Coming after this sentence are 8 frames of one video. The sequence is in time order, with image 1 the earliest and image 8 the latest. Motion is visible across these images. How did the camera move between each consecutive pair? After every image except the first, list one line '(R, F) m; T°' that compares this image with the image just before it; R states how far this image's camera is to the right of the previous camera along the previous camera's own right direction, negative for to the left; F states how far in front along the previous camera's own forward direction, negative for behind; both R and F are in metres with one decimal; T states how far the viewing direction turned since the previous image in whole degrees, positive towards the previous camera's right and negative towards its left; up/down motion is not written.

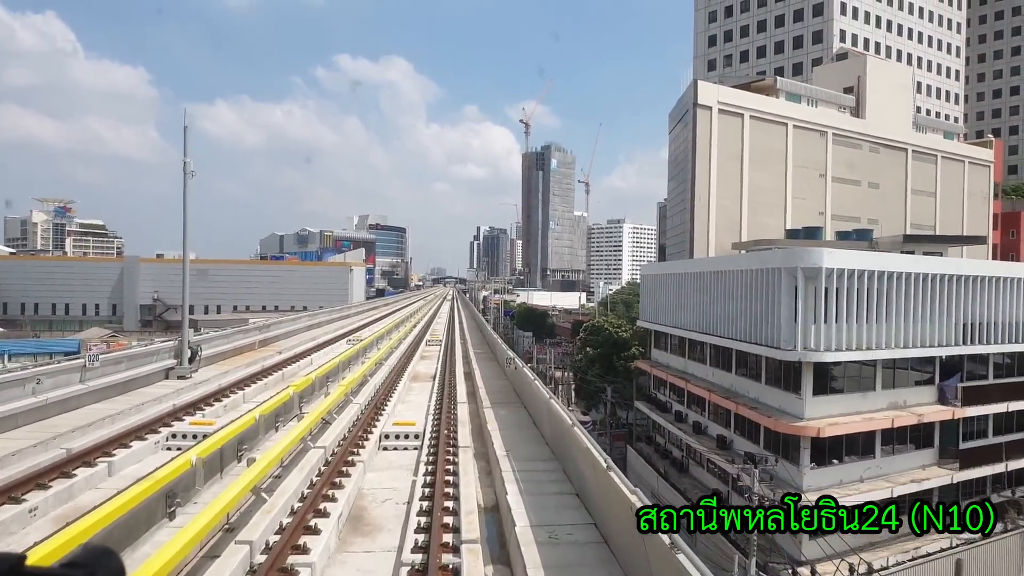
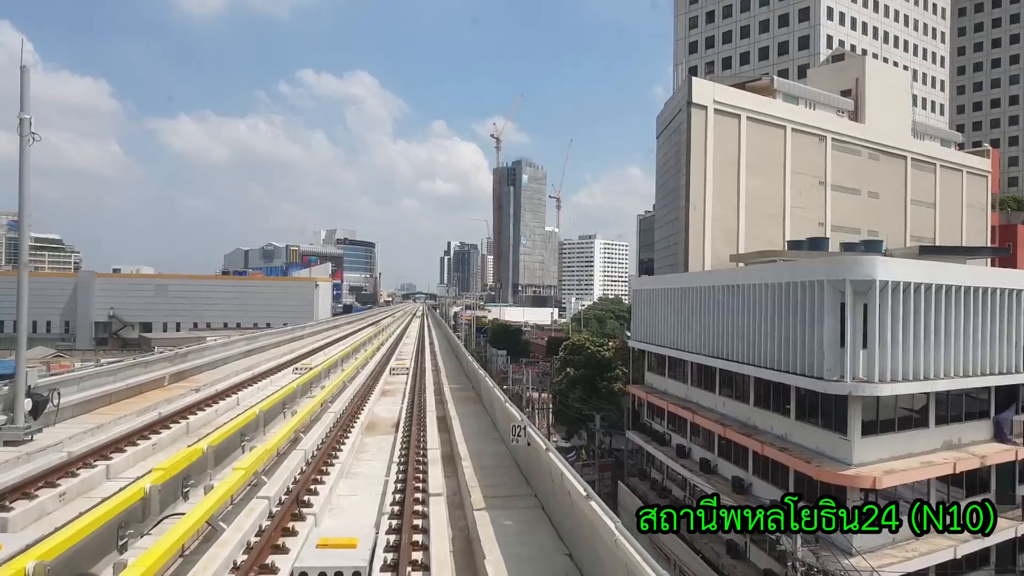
(-0.1, +1.4) m; +2°
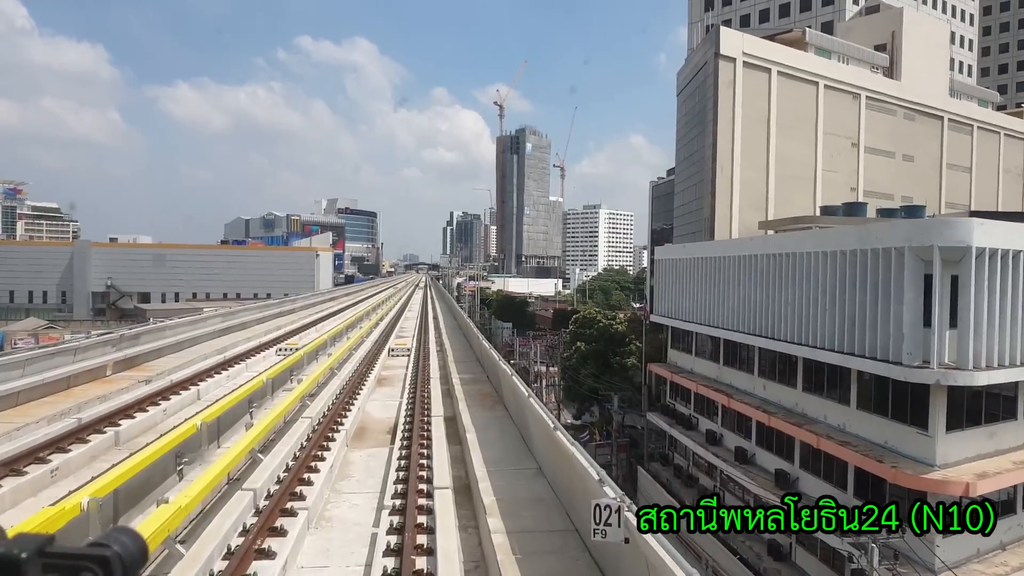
(-0.1, +1.0) m; 0°
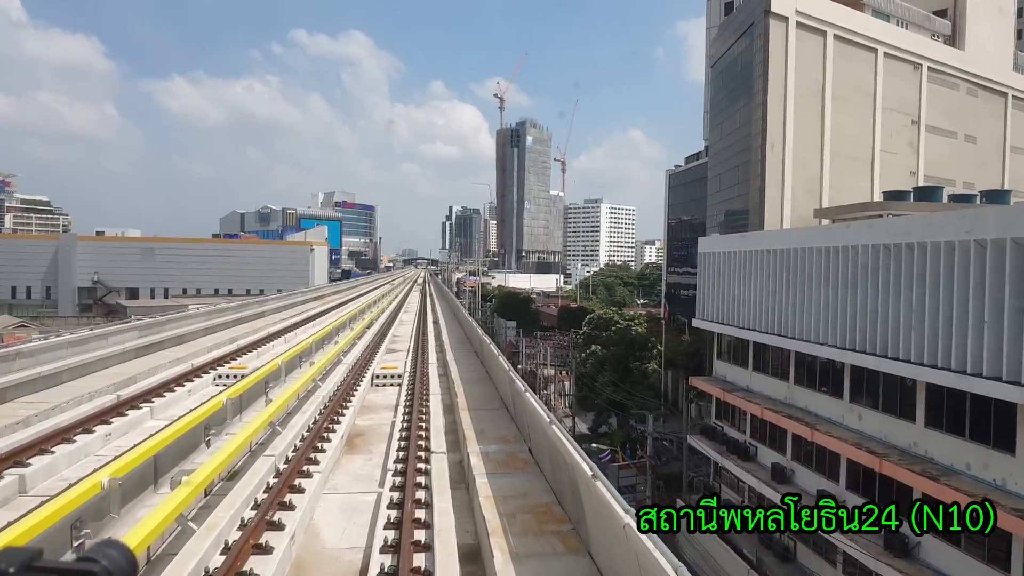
(-0.2, +1.8) m; 0°
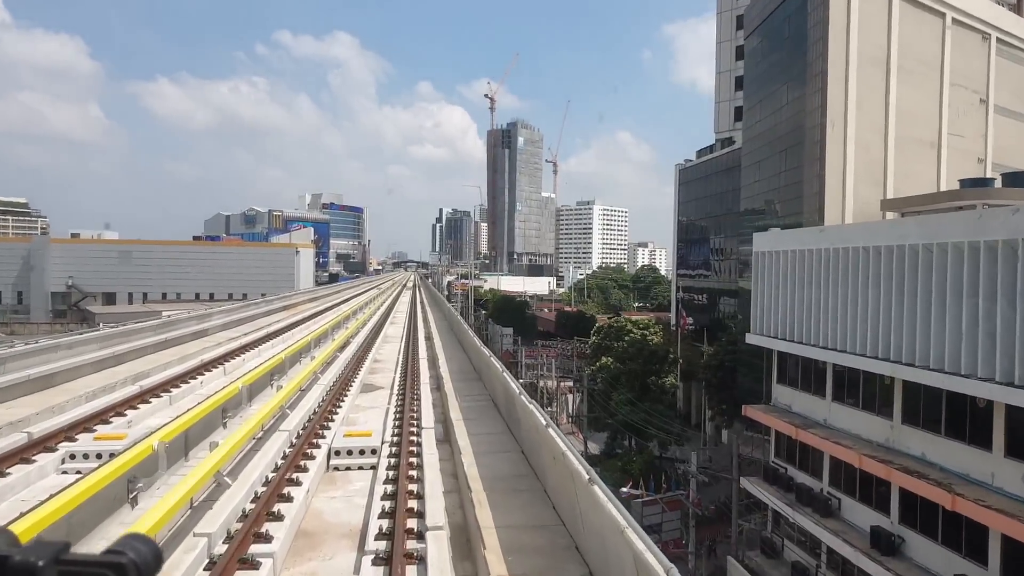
(-0.2, +1.8) m; +1°
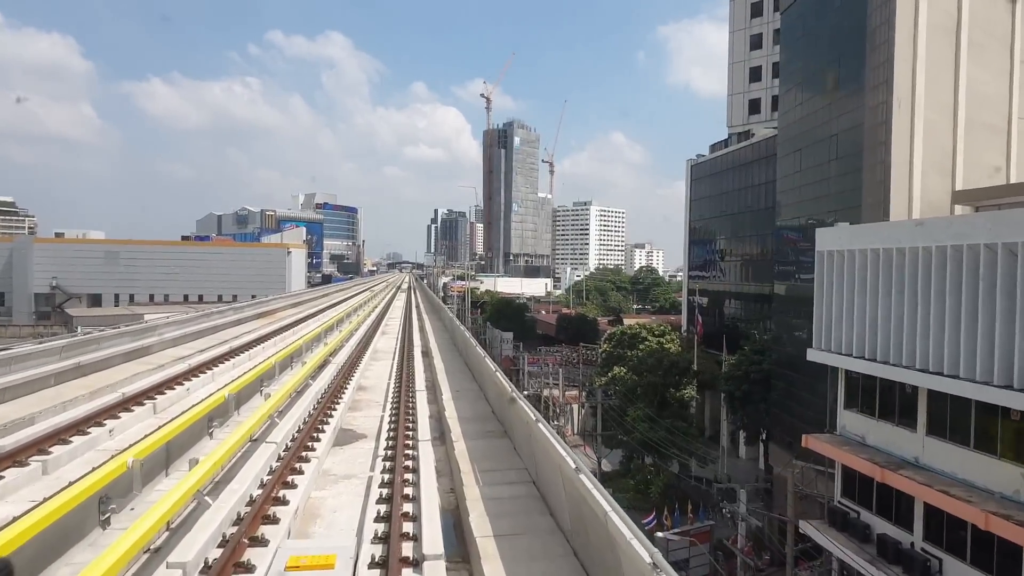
(-0.2, +1.3) m; 0°
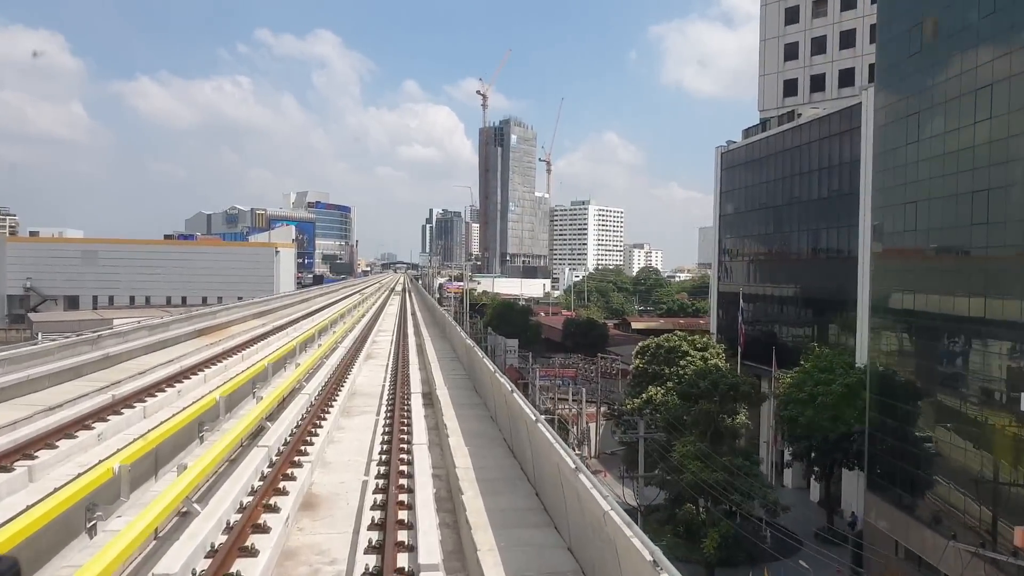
(-0.3, +2.3) m; 0°
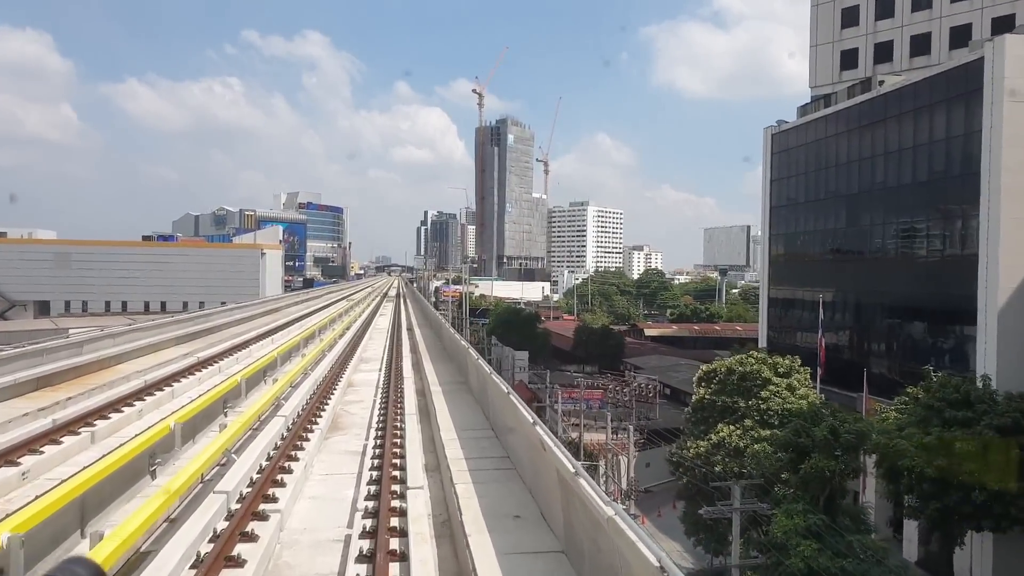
(-0.4, +2.7) m; 0°
